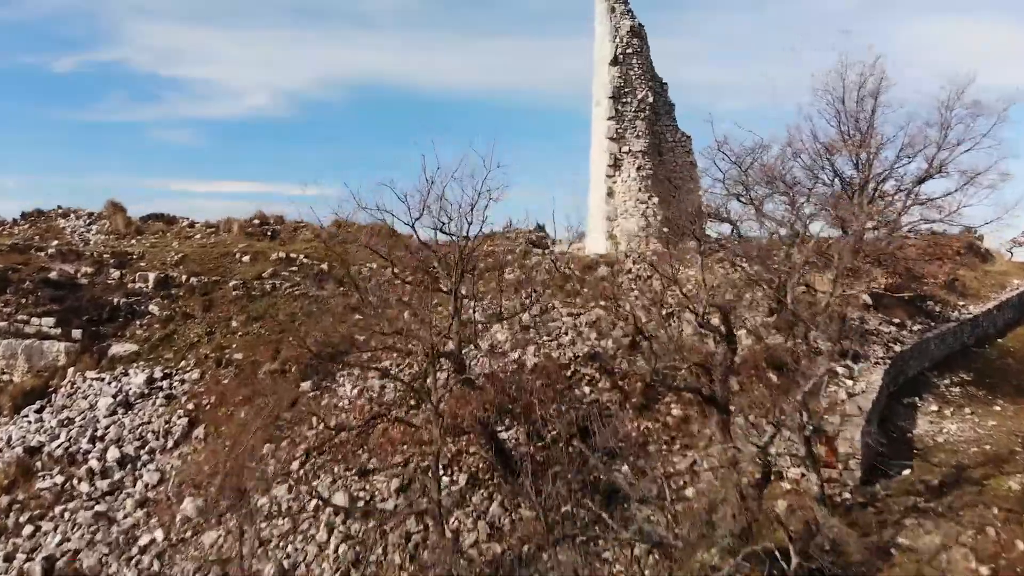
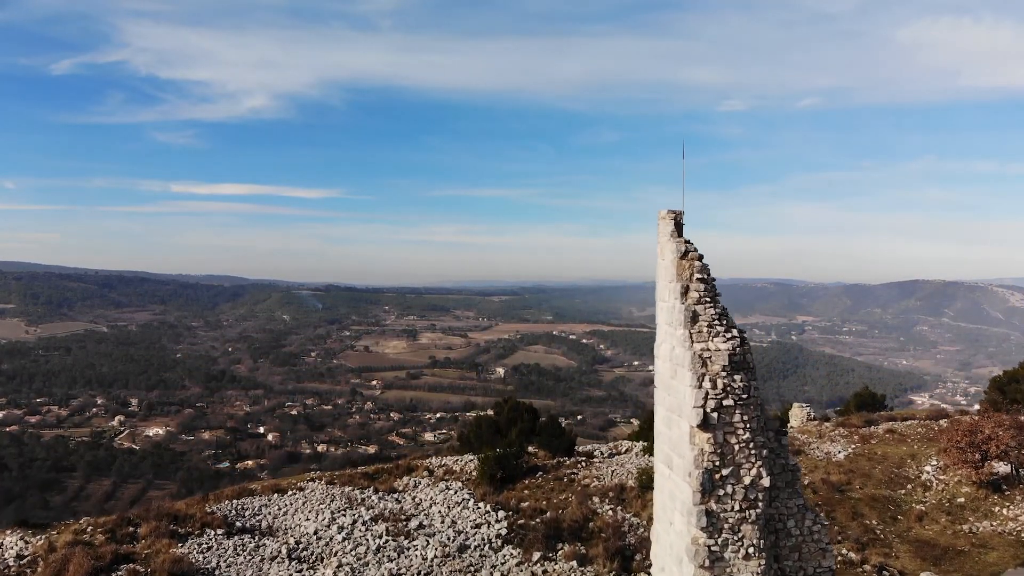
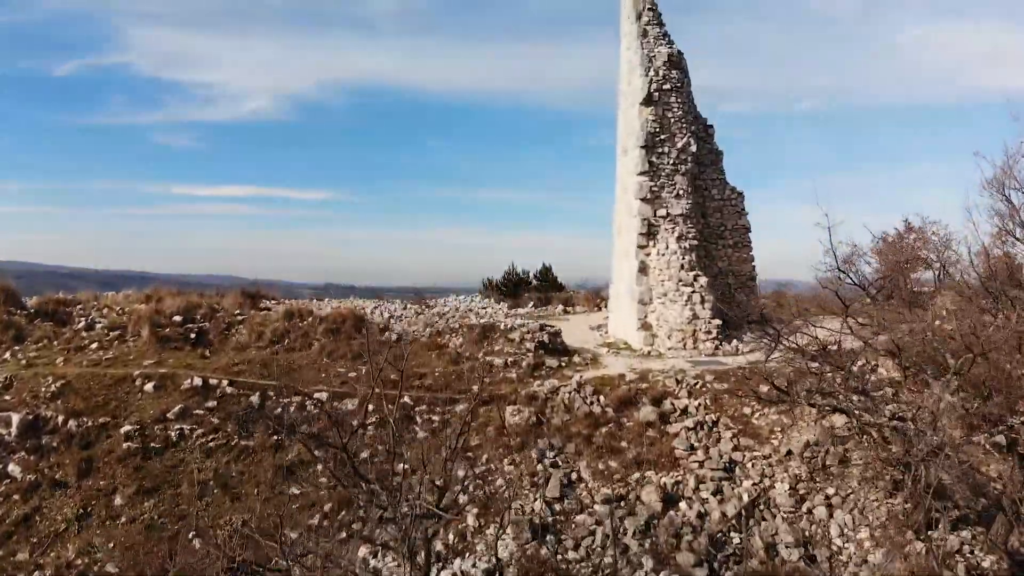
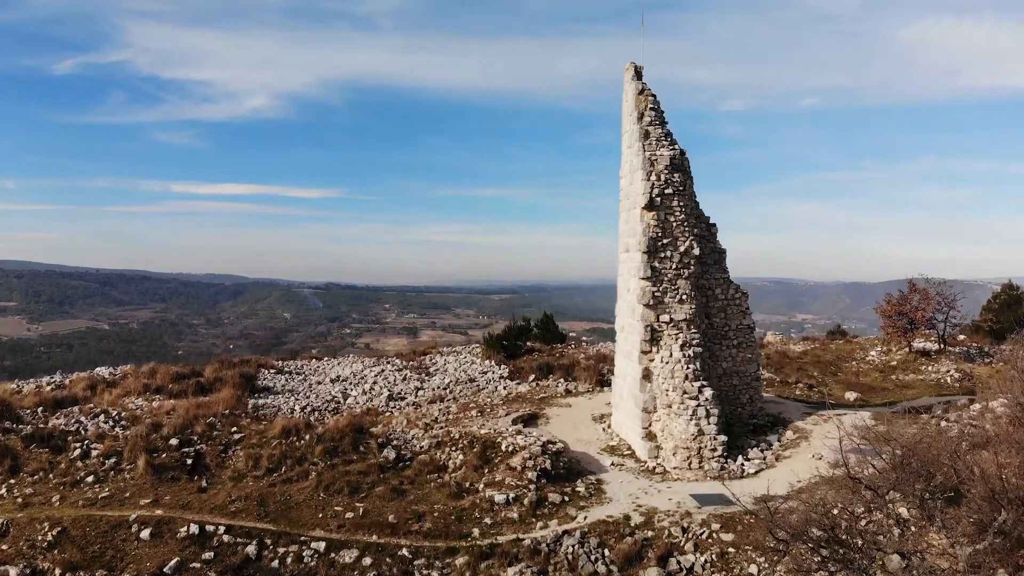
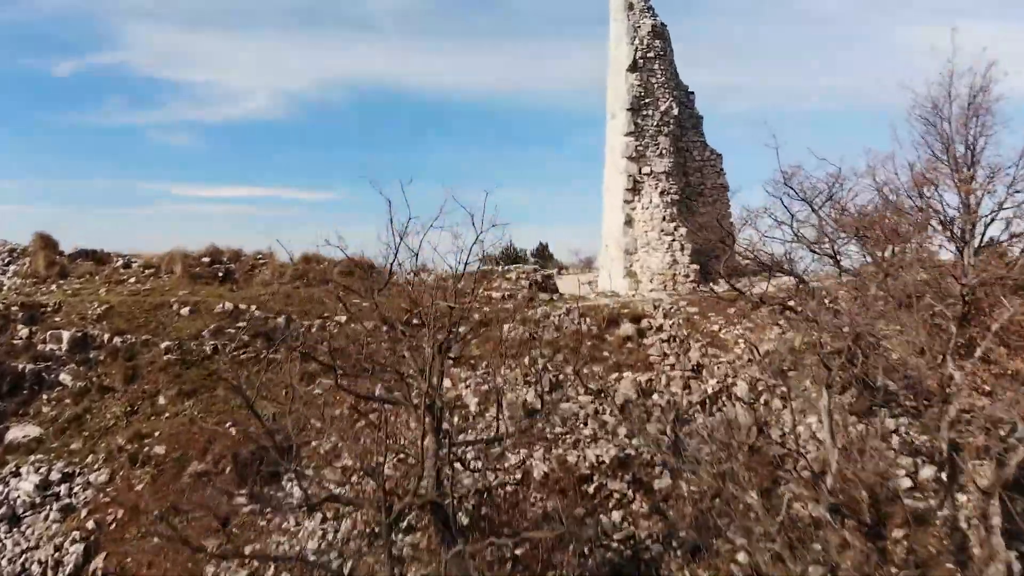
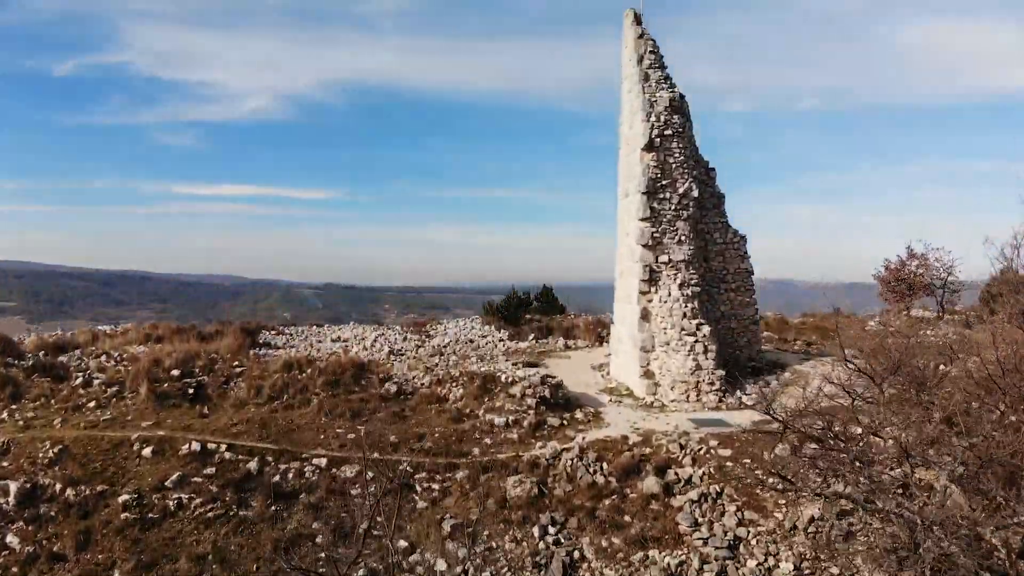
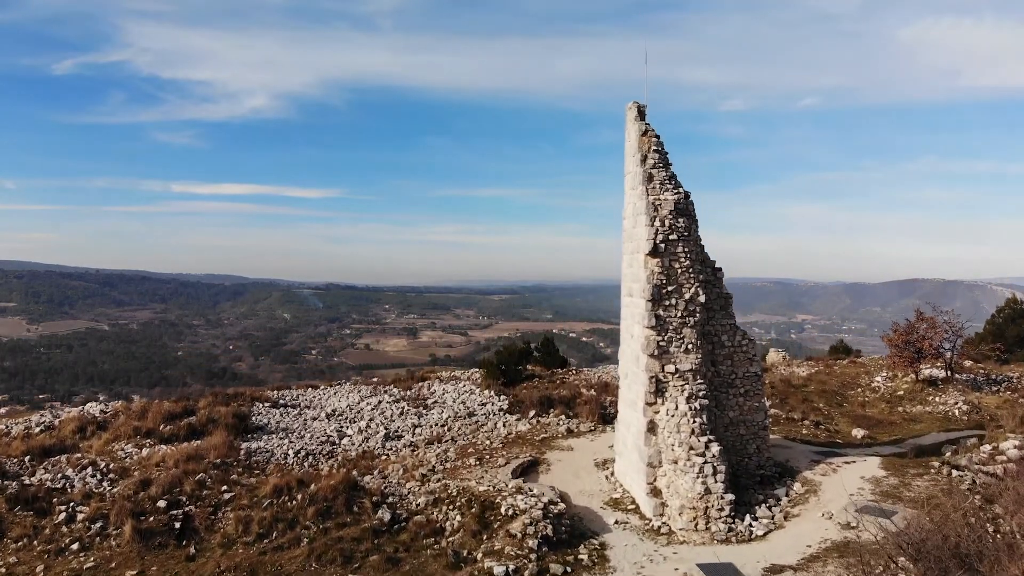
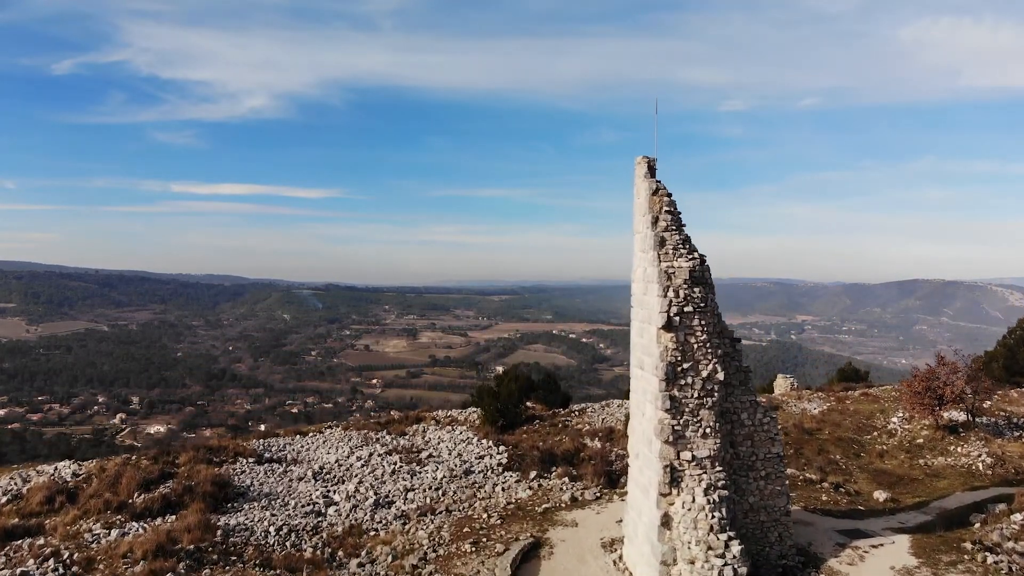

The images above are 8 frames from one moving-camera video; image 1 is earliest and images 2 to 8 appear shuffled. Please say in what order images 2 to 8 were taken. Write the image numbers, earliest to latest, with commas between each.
5, 3, 6, 4, 7, 8, 2
